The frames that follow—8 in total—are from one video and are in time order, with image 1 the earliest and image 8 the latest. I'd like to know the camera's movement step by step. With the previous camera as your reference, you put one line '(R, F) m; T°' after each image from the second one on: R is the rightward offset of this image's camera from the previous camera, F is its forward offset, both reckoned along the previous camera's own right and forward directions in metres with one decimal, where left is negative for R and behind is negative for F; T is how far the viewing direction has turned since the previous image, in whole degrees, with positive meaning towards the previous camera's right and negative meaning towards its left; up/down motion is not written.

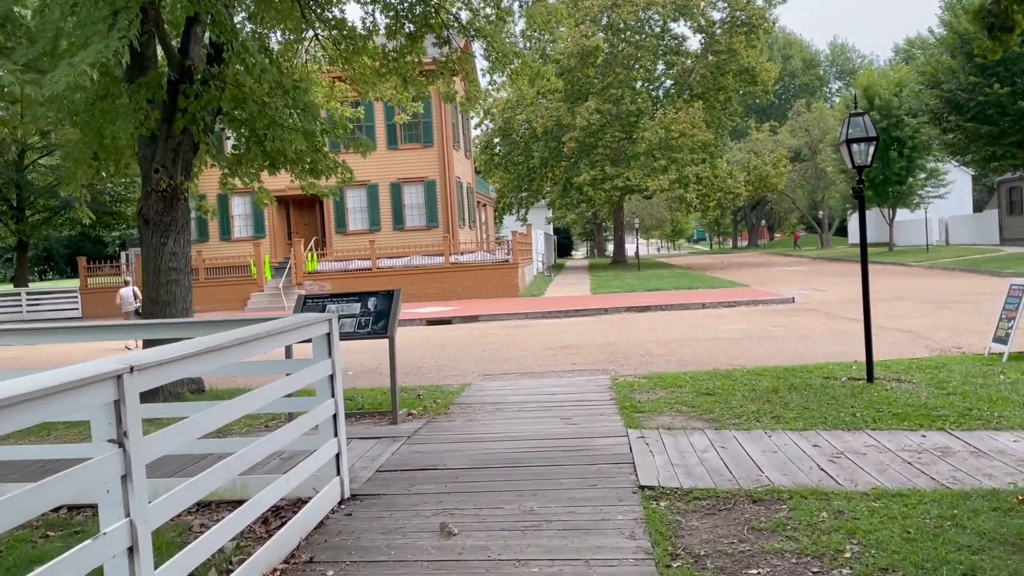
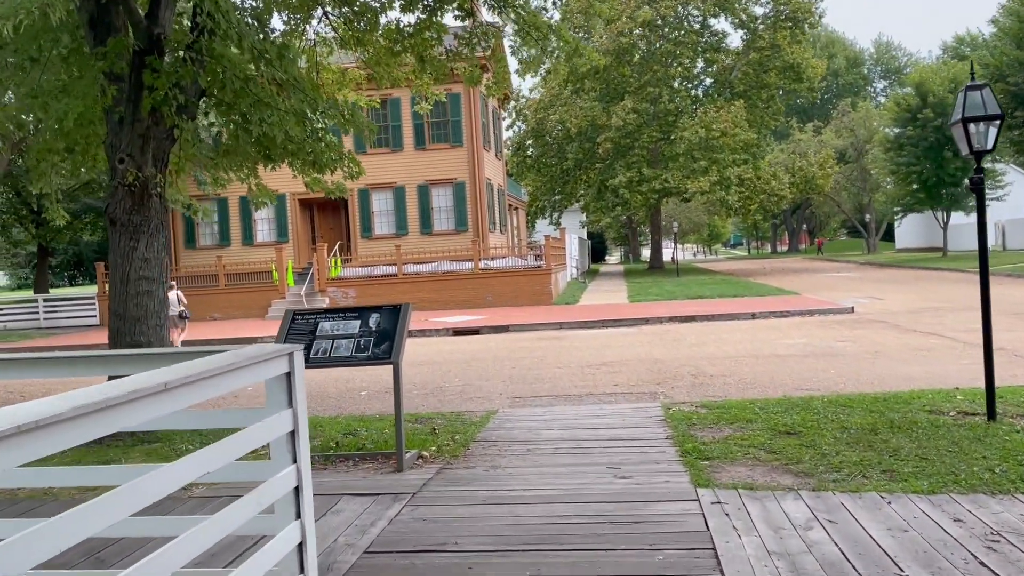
(0.0, +1.4) m; -2°
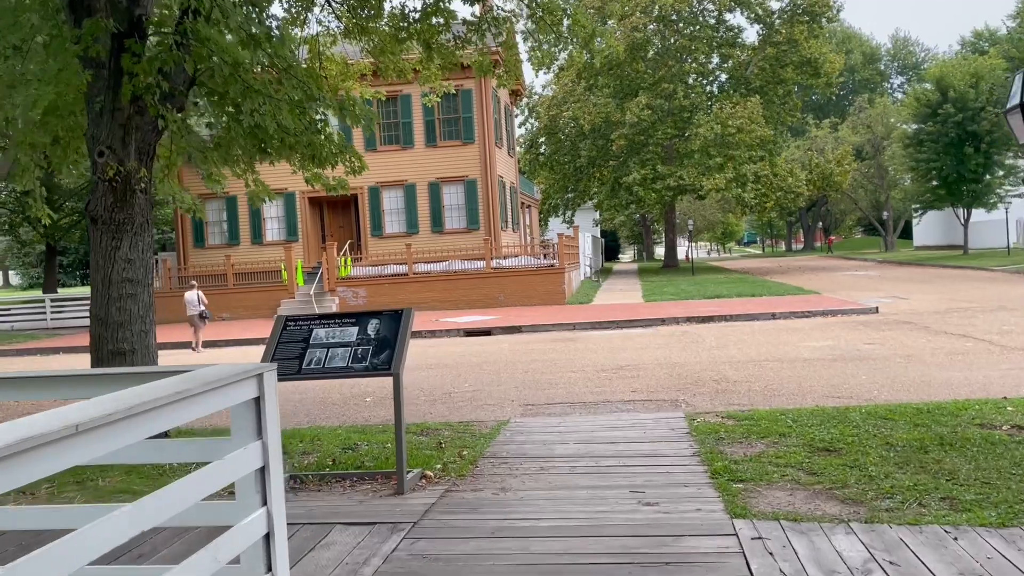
(0.0, +0.5) m; -1°
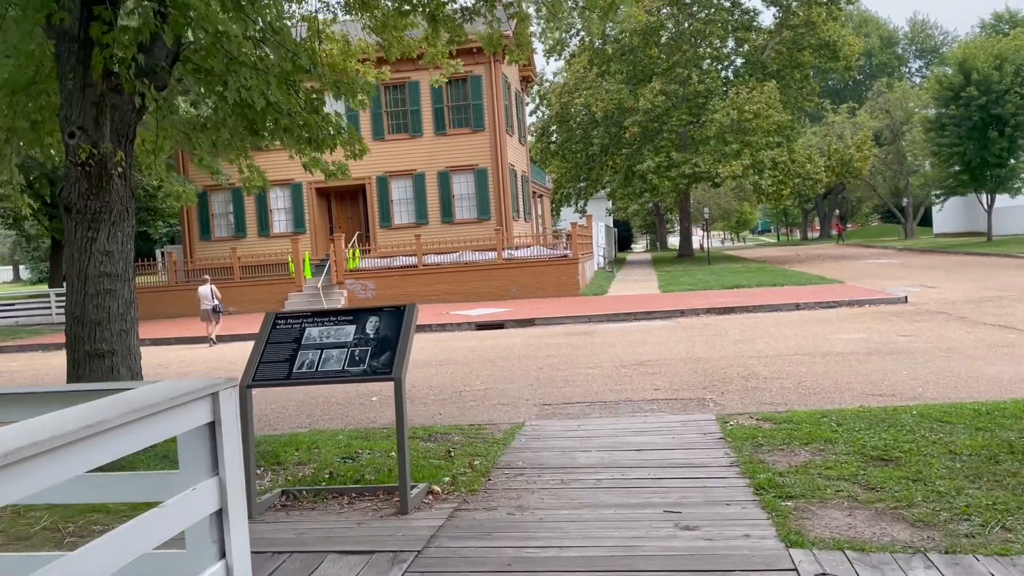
(0.0, +0.6) m; -1°
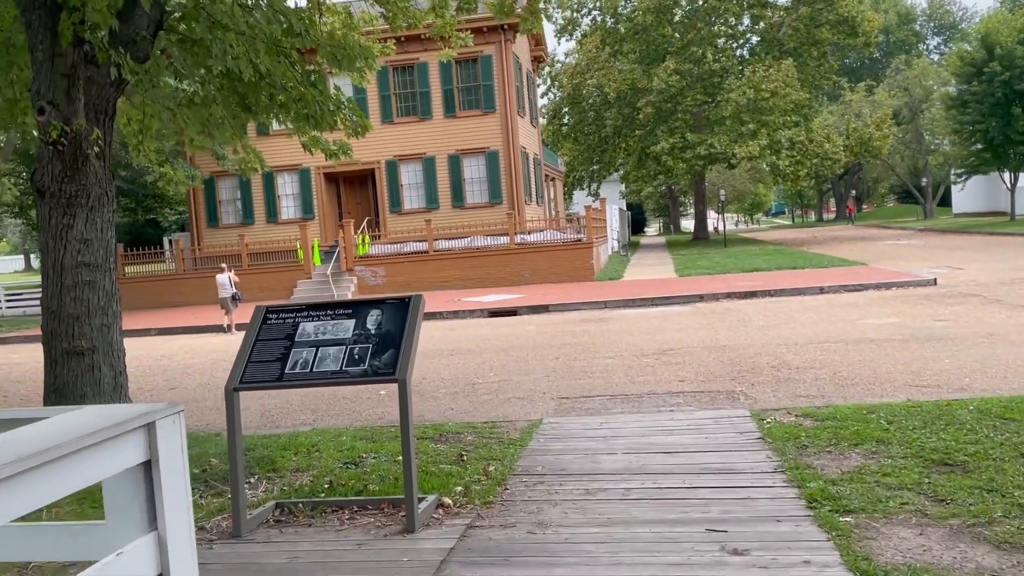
(0.0, +0.5) m; -1°
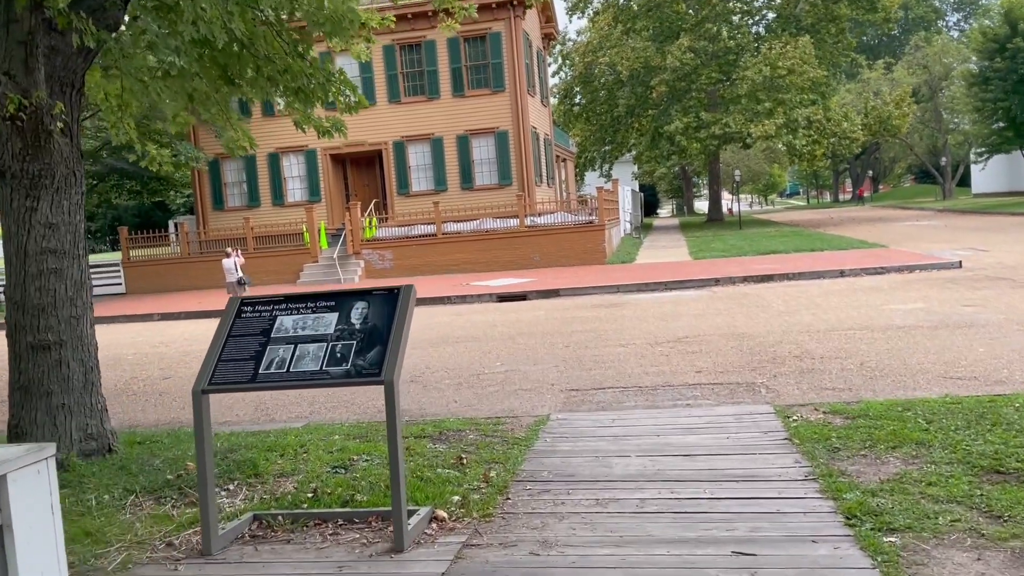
(+0.1, +0.5) m; -1°
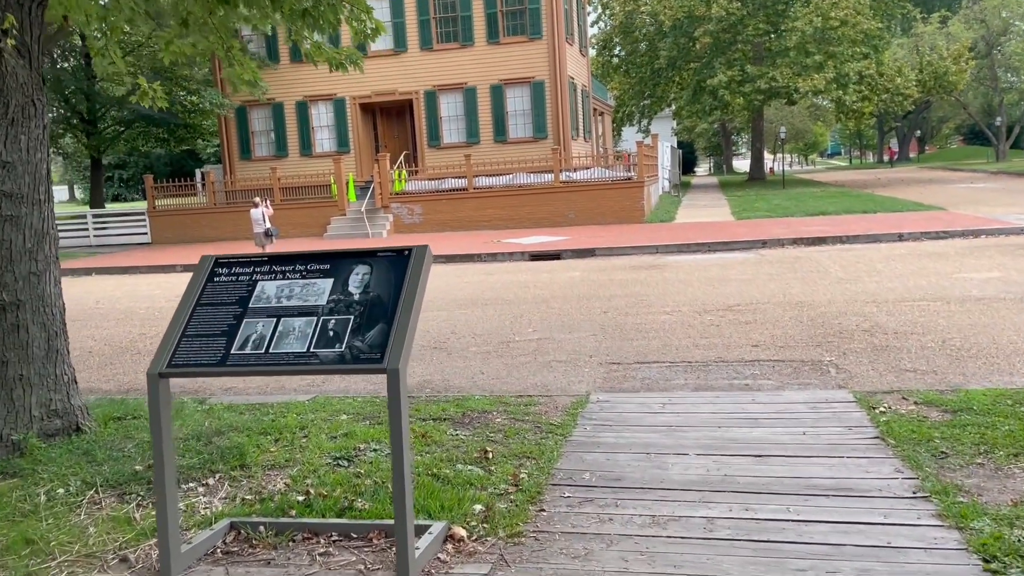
(0.0, +0.9) m; -2°
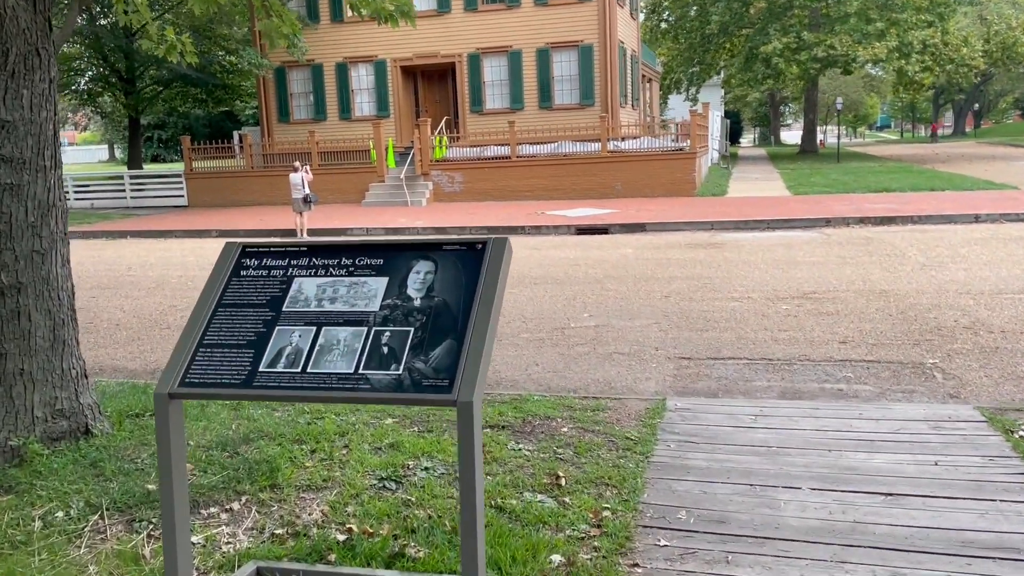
(-0.2, +0.7) m; -2°
